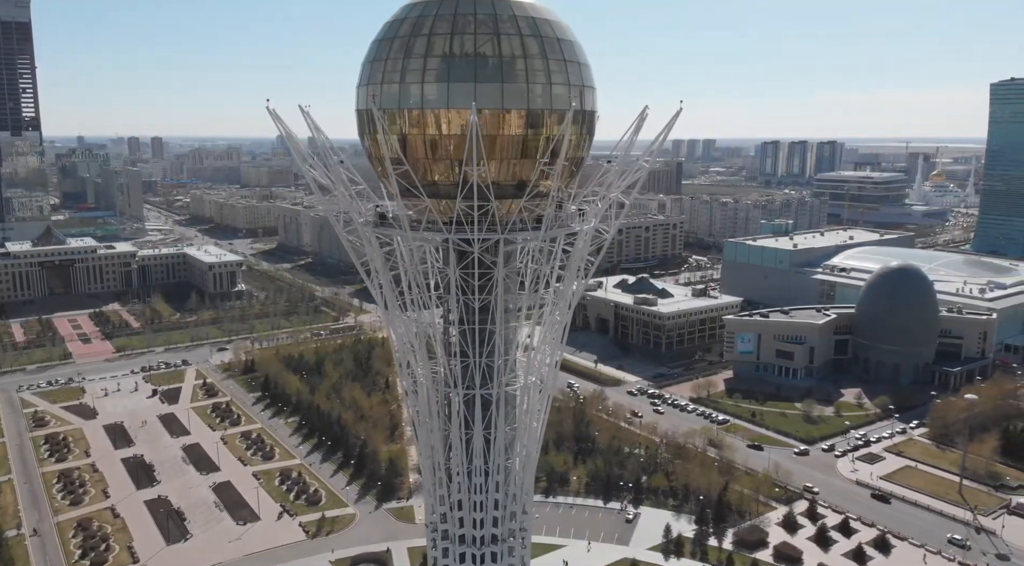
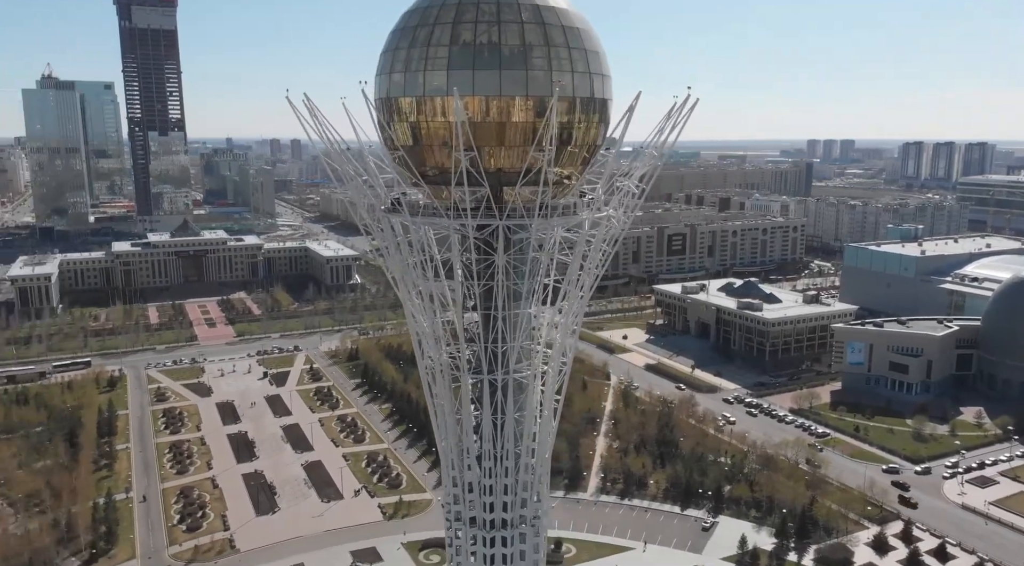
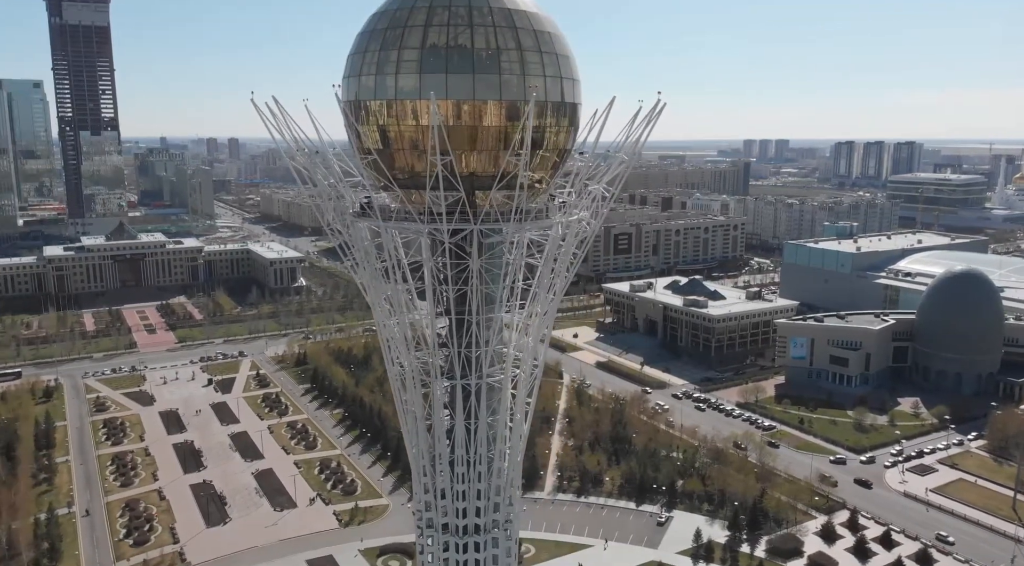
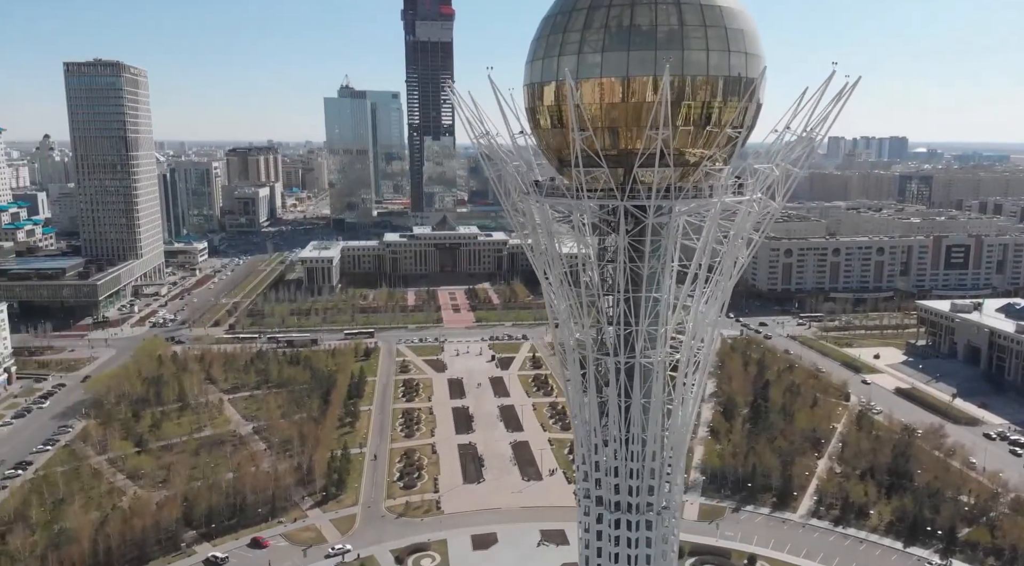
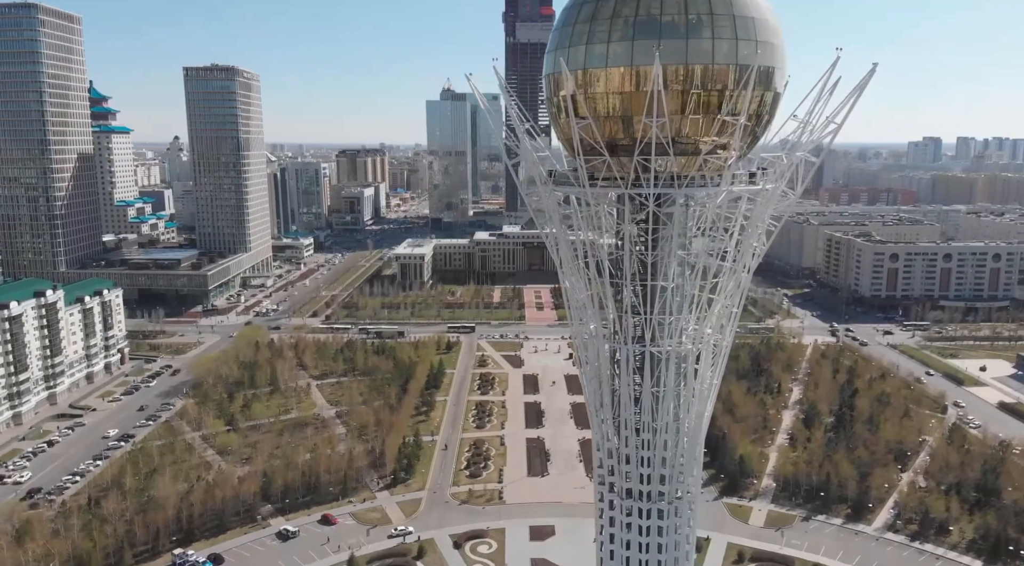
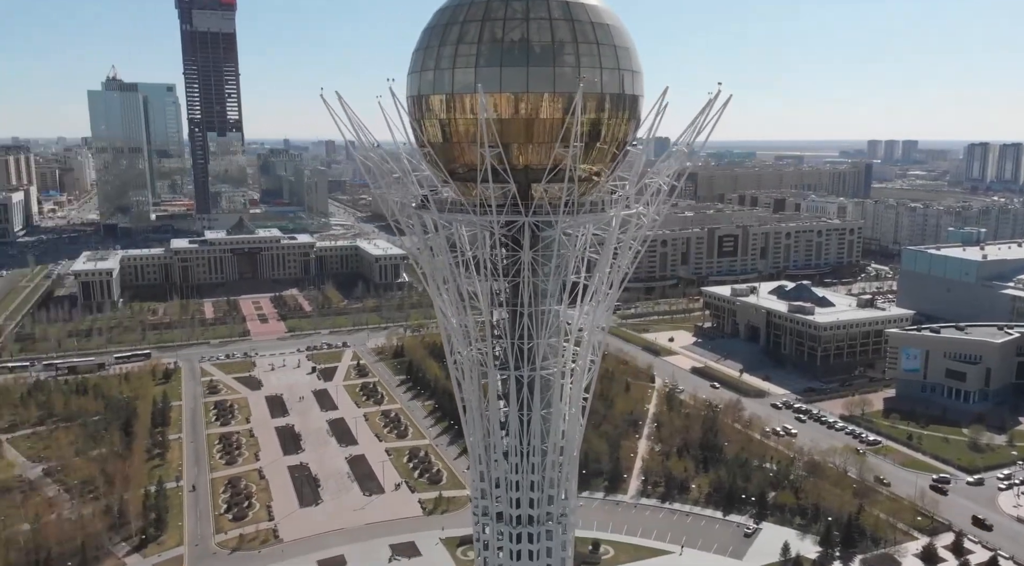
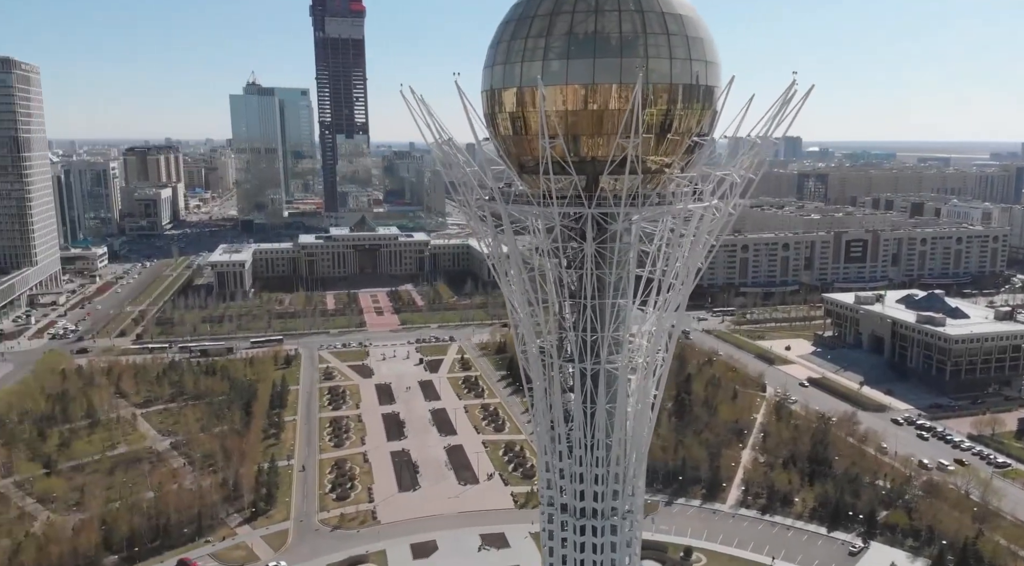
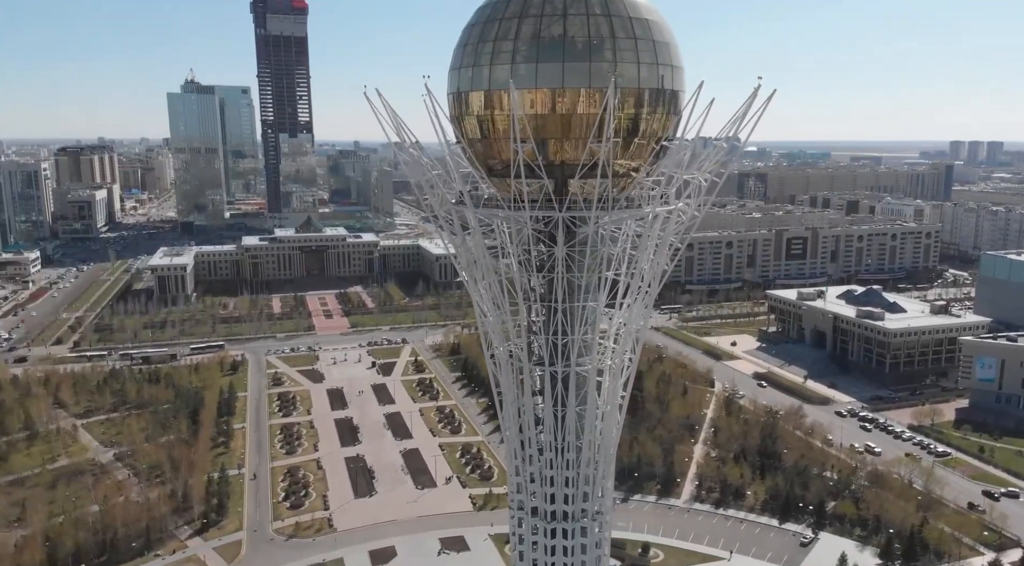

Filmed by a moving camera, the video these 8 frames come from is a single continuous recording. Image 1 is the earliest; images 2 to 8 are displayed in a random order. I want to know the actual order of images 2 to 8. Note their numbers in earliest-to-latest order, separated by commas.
3, 2, 6, 8, 7, 4, 5
